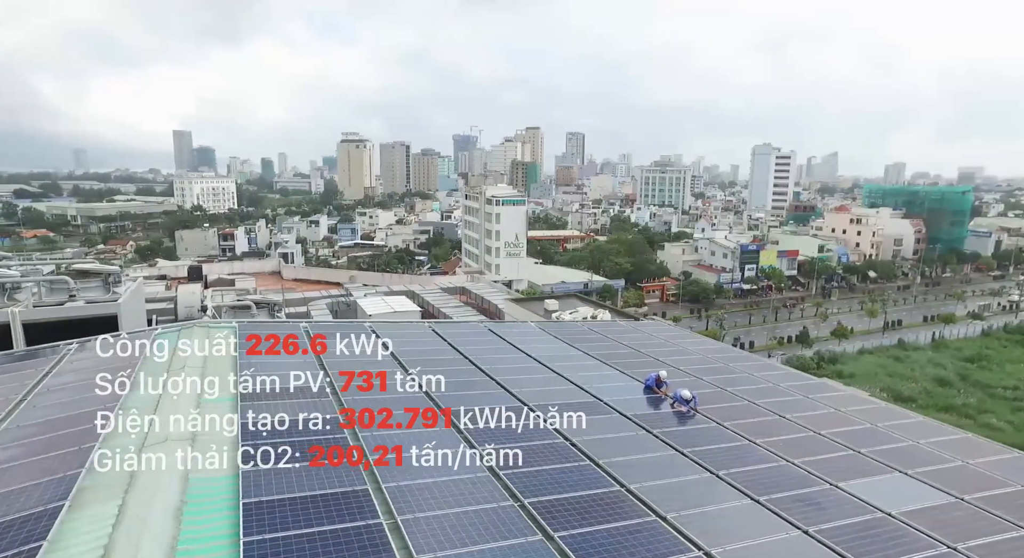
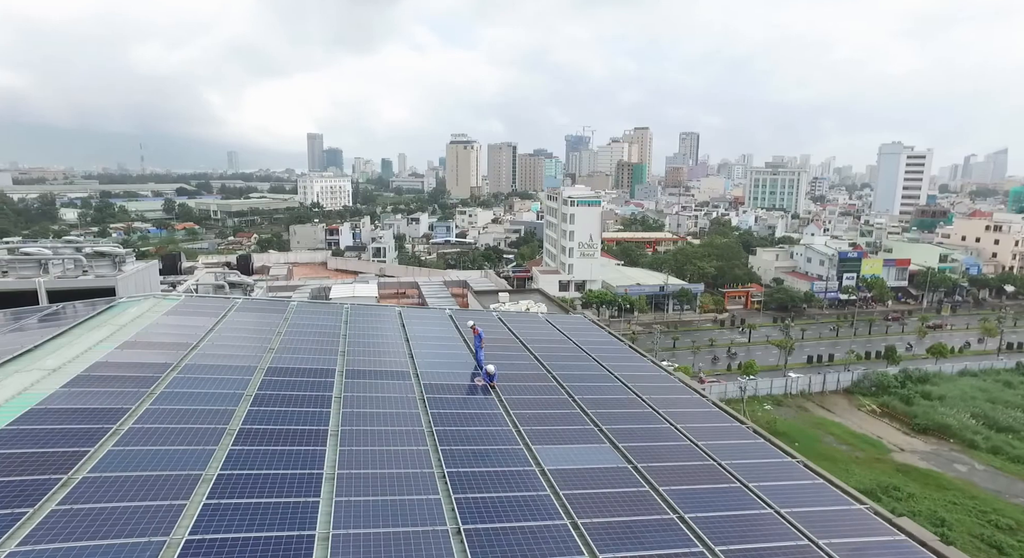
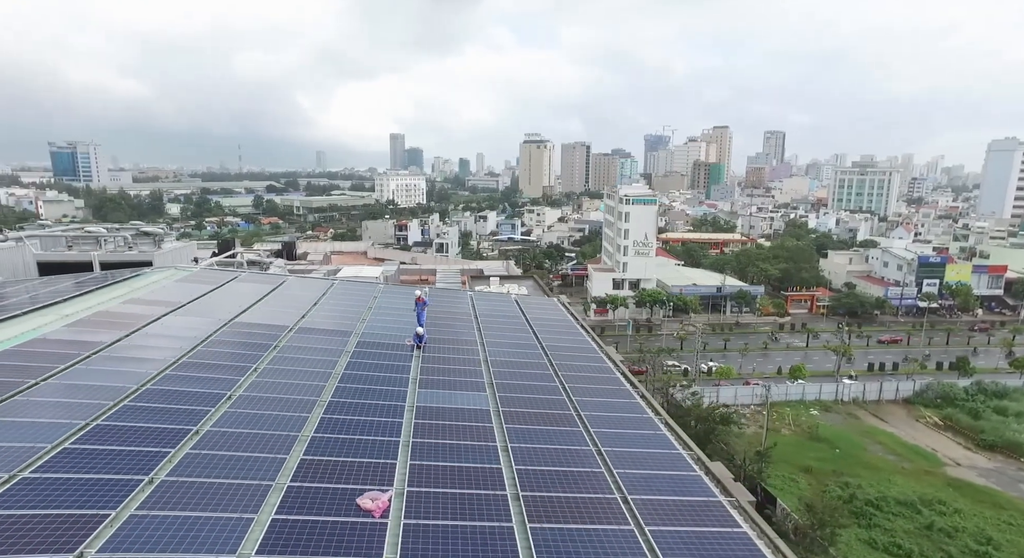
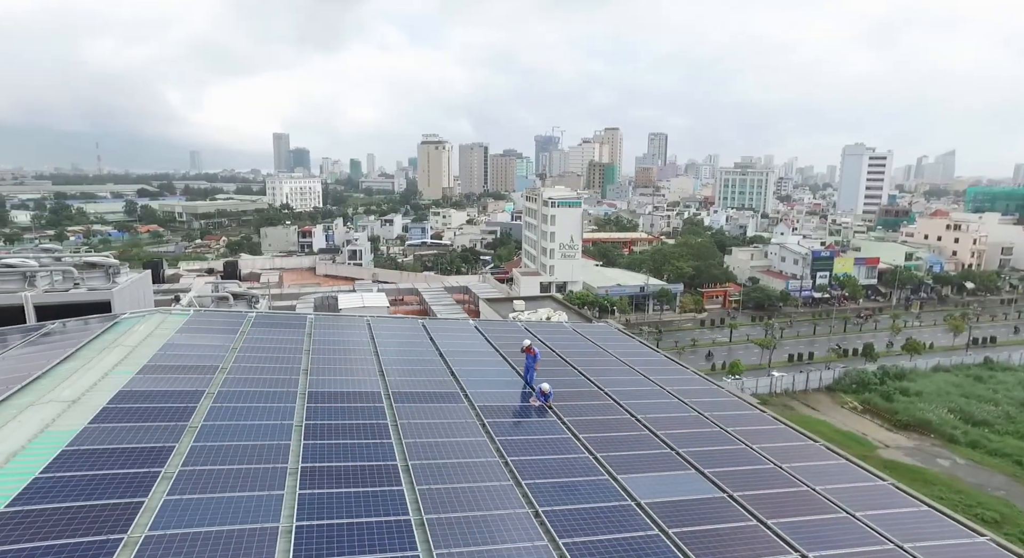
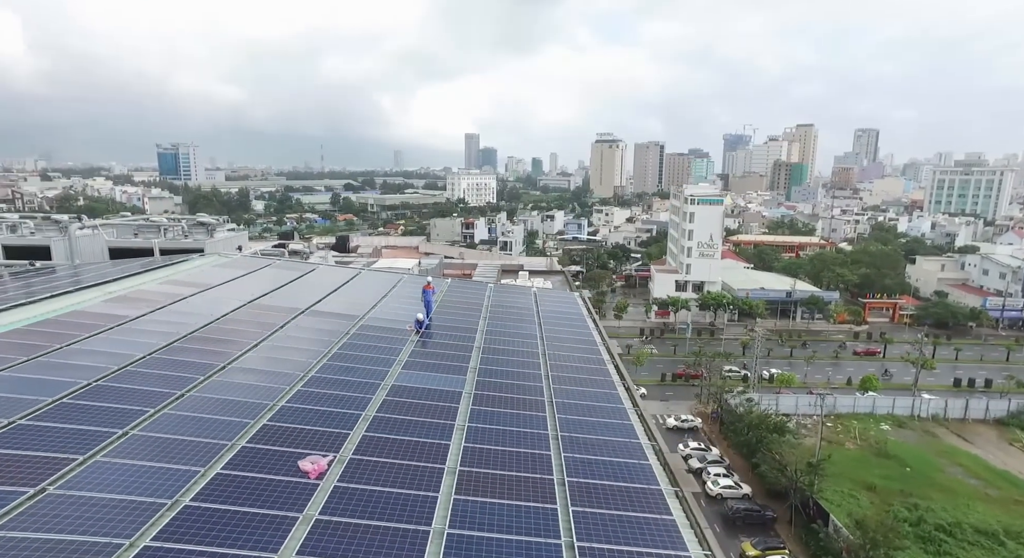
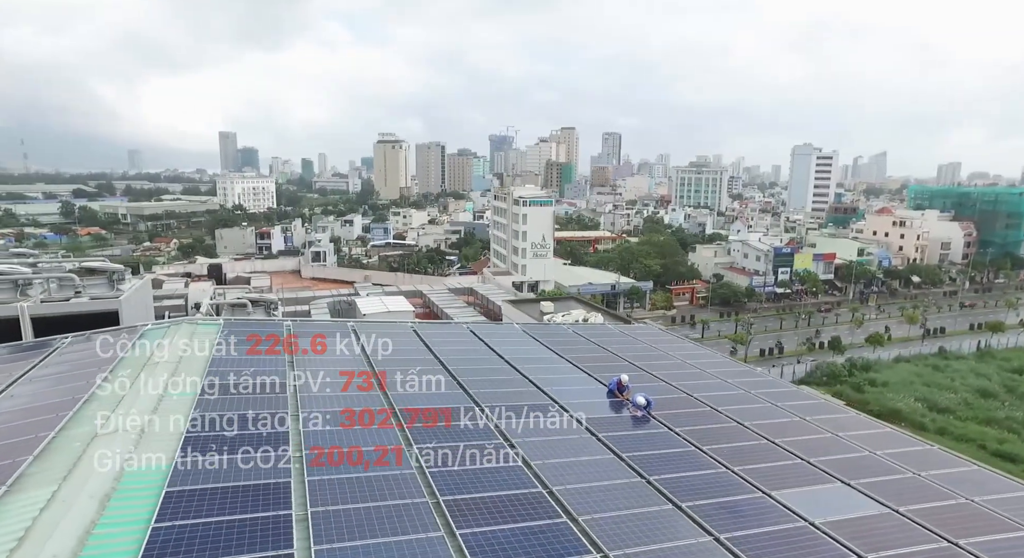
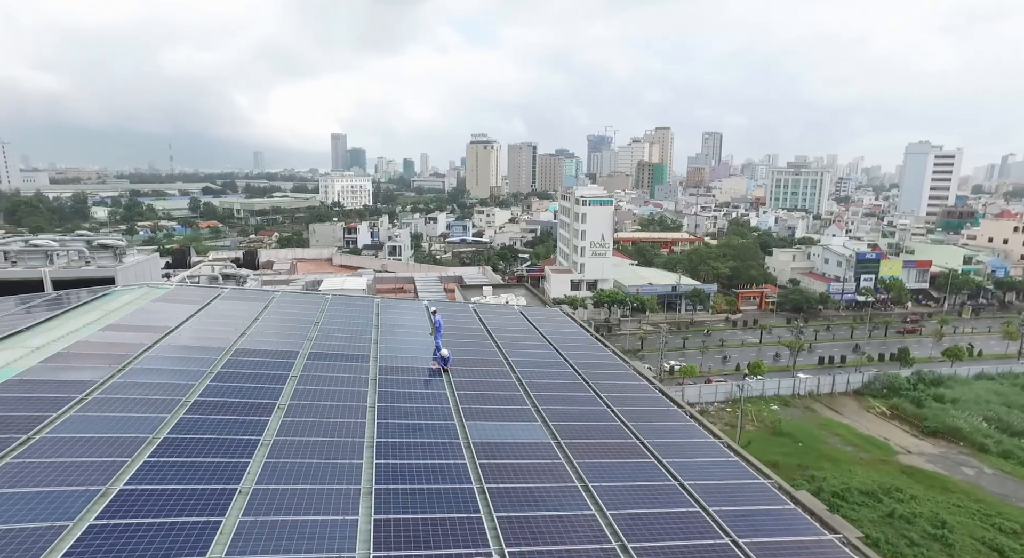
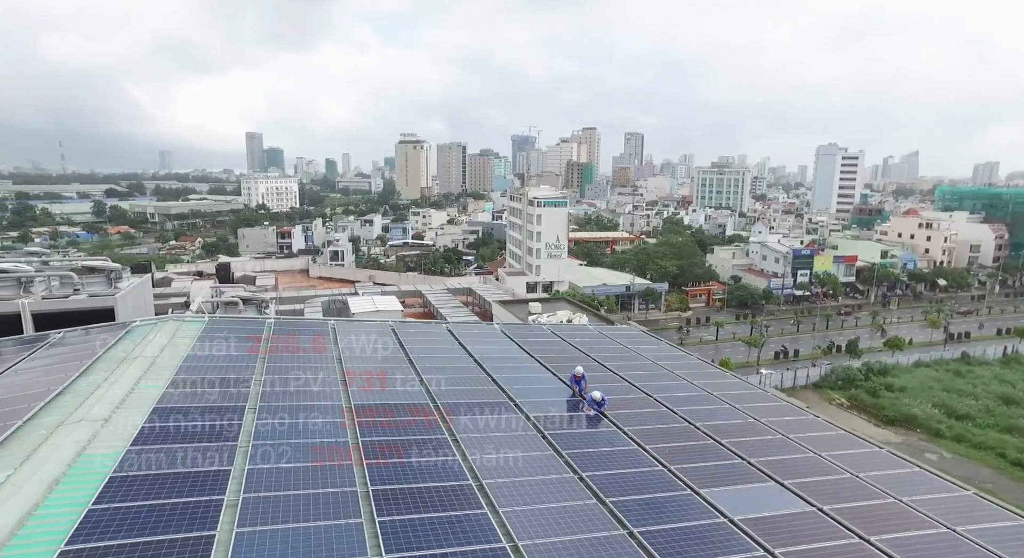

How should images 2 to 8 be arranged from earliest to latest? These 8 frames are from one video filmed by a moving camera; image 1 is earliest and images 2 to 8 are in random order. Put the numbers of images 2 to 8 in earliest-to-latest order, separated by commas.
6, 8, 4, 2, 7, 3, 5
